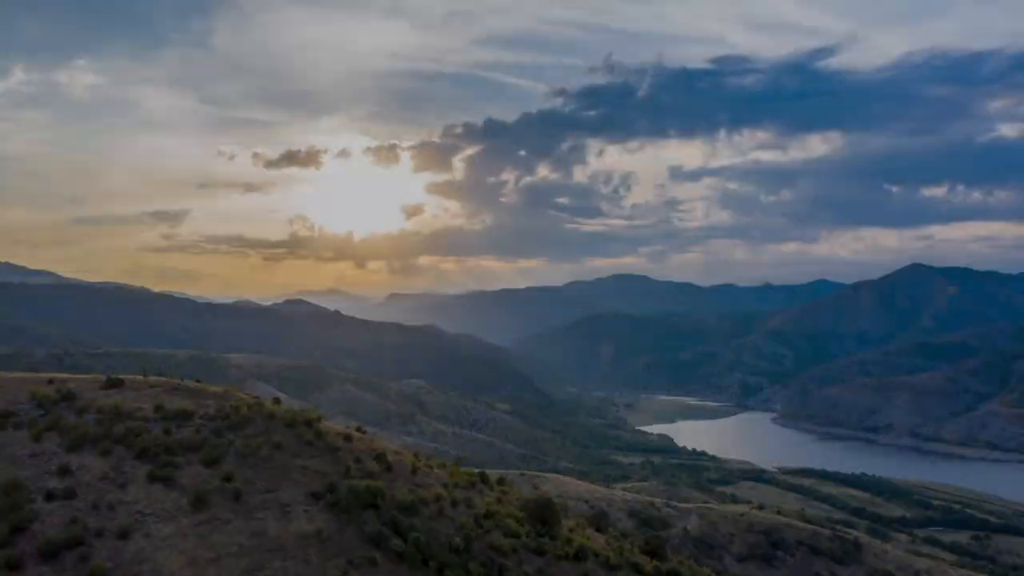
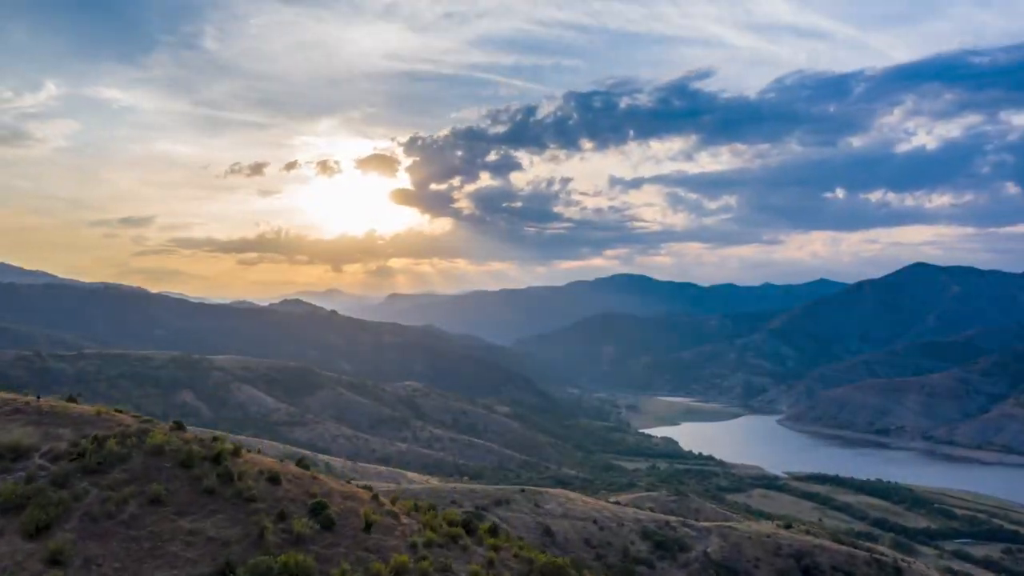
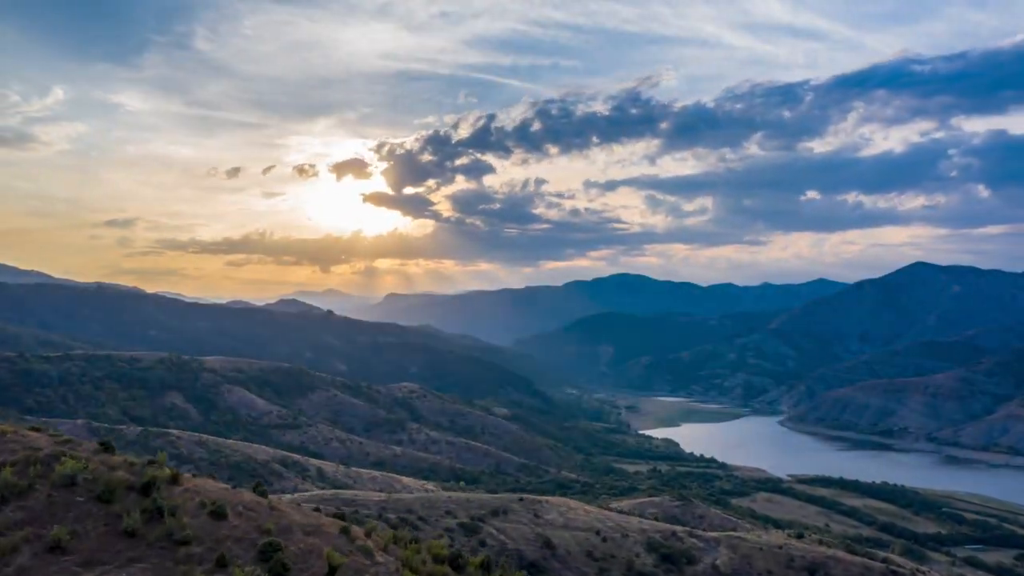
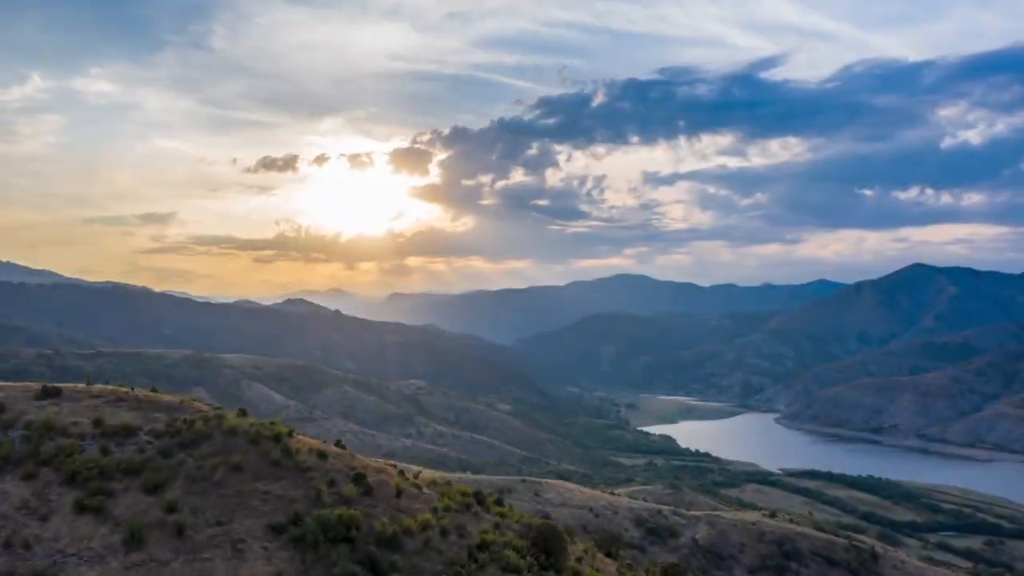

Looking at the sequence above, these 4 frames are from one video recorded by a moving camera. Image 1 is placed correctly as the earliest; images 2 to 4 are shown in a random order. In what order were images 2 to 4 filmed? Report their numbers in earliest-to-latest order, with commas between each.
4, 2, 3
